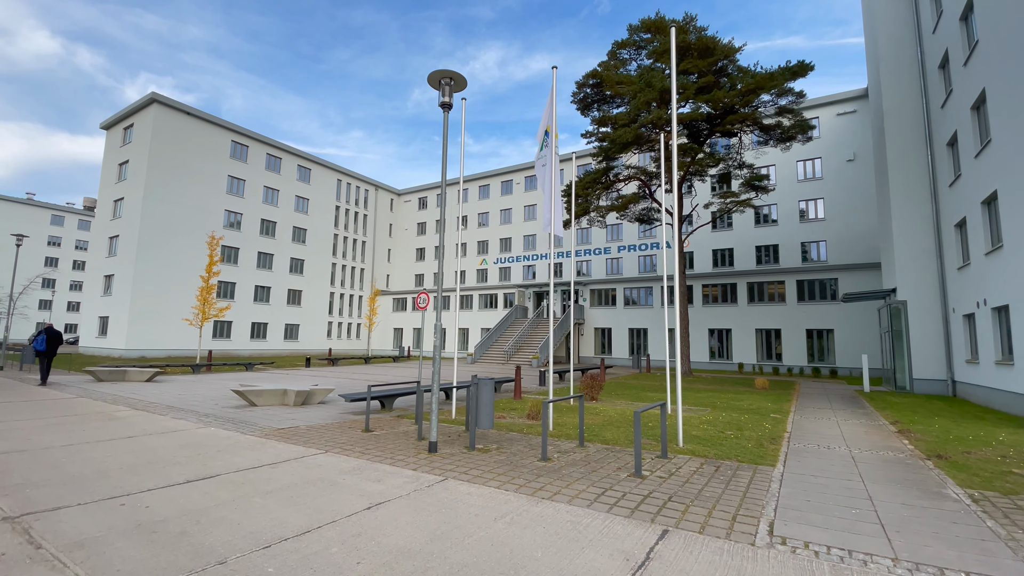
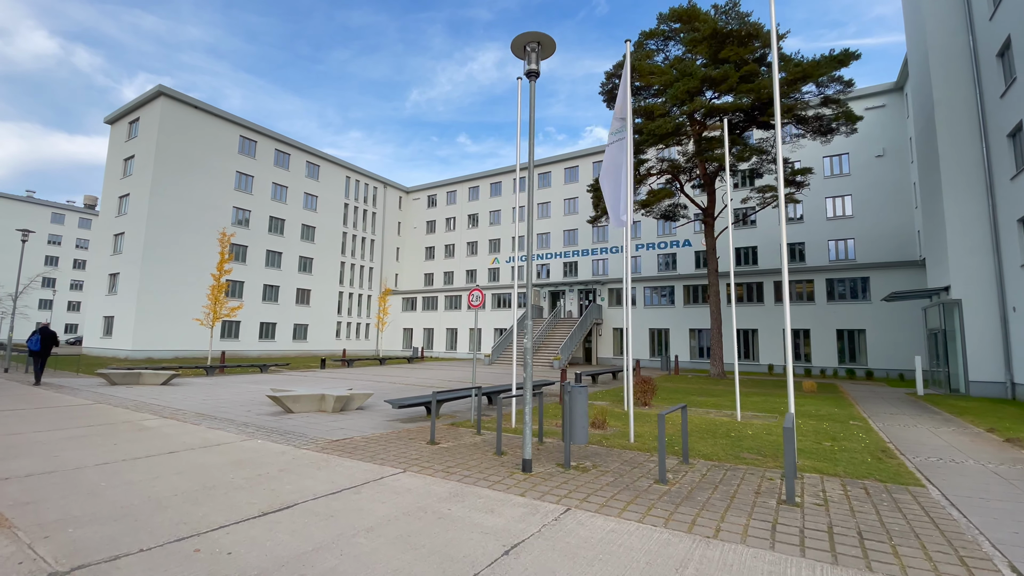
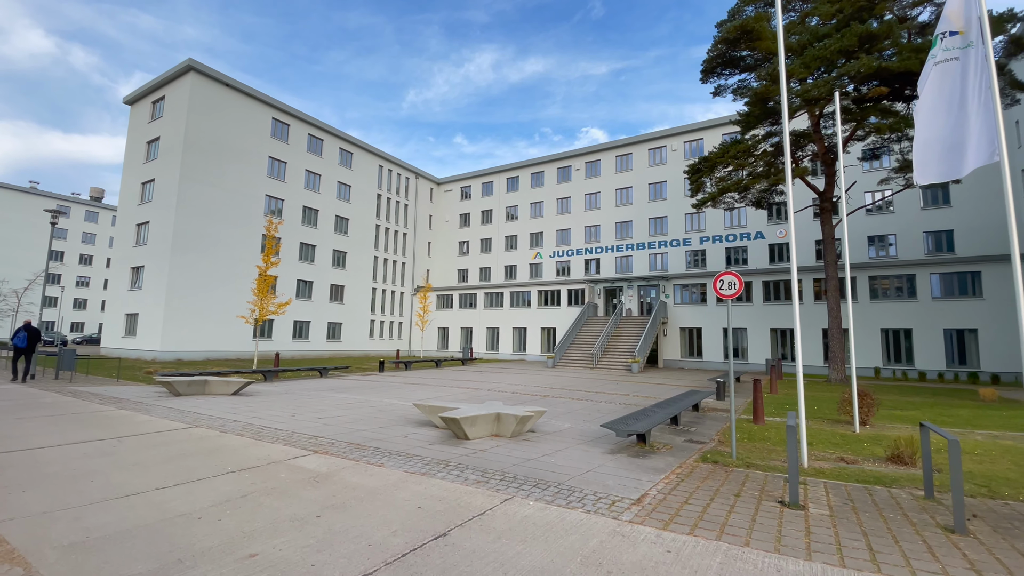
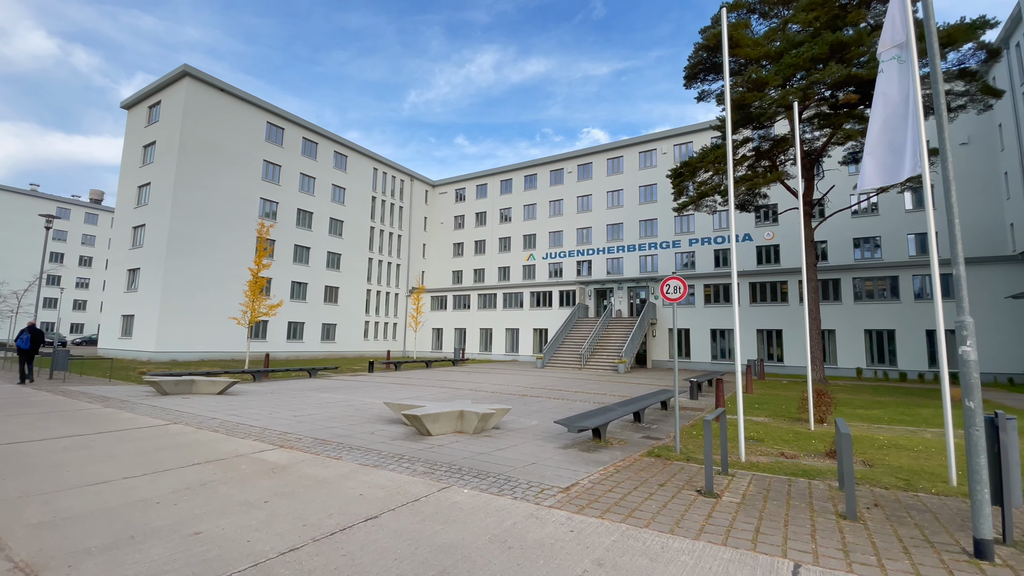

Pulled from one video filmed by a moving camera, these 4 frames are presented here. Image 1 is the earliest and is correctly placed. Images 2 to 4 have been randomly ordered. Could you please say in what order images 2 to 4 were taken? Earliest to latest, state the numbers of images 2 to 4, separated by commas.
2, 4, 3
